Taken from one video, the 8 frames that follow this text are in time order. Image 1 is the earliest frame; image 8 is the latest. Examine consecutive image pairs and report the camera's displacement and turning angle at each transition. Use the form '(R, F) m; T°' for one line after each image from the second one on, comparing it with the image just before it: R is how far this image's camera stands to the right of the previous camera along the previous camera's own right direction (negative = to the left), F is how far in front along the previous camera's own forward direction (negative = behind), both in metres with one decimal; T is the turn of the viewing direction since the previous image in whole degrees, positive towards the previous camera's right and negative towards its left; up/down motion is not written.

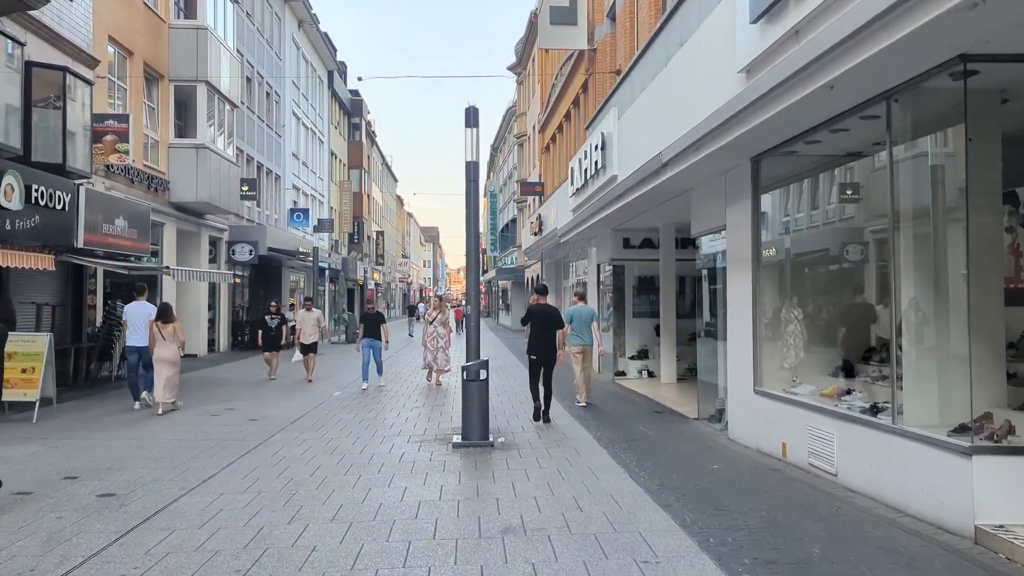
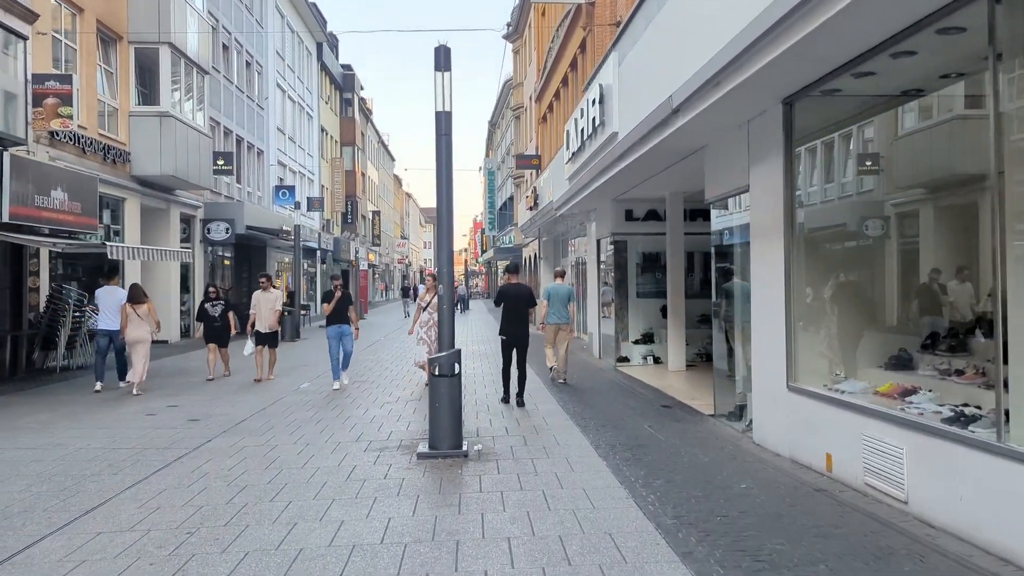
(+0.2, +1.6) m; 0°
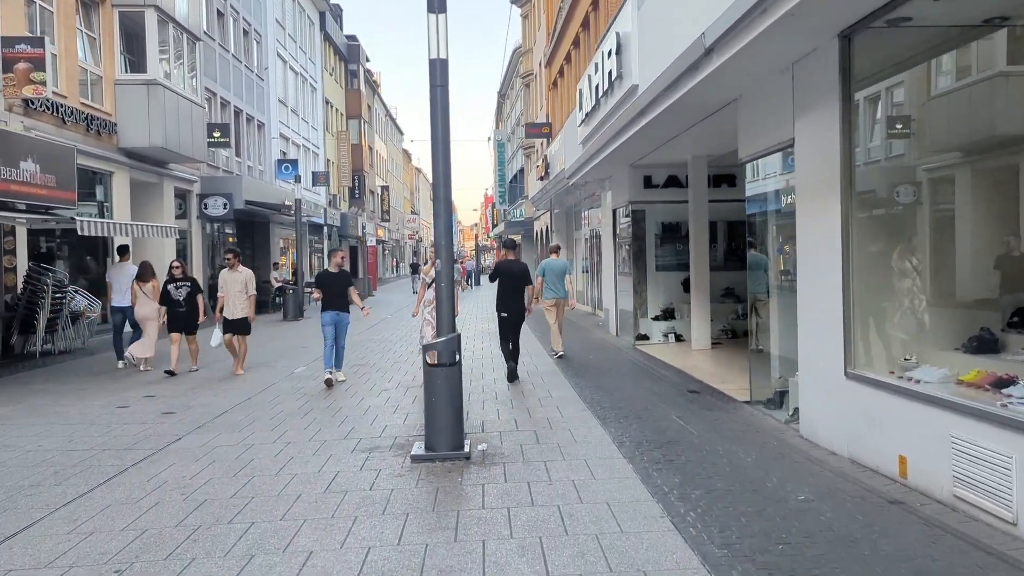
(0.0, +1.0) m; -1°
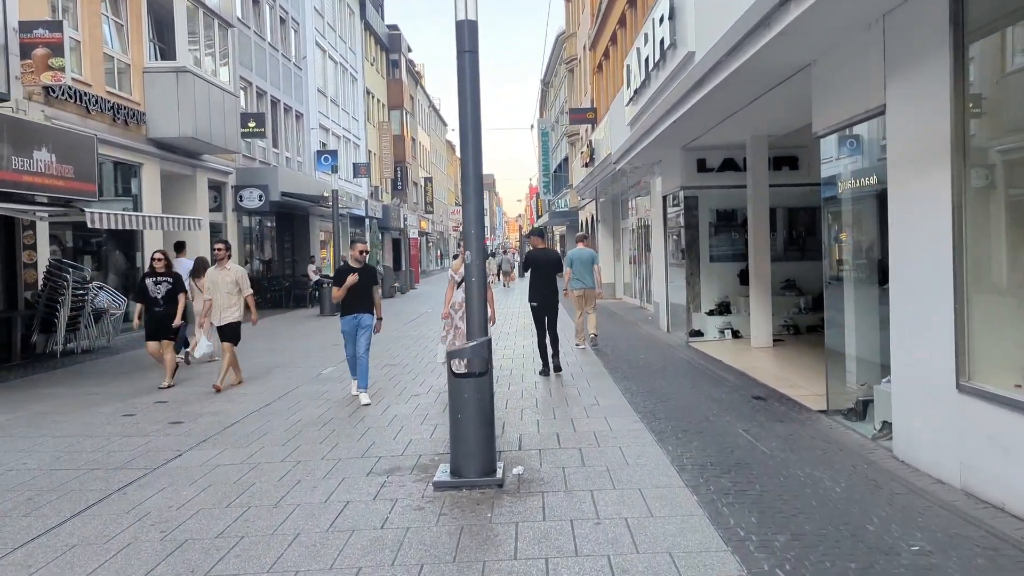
(0.0, +0.9) m; -3°
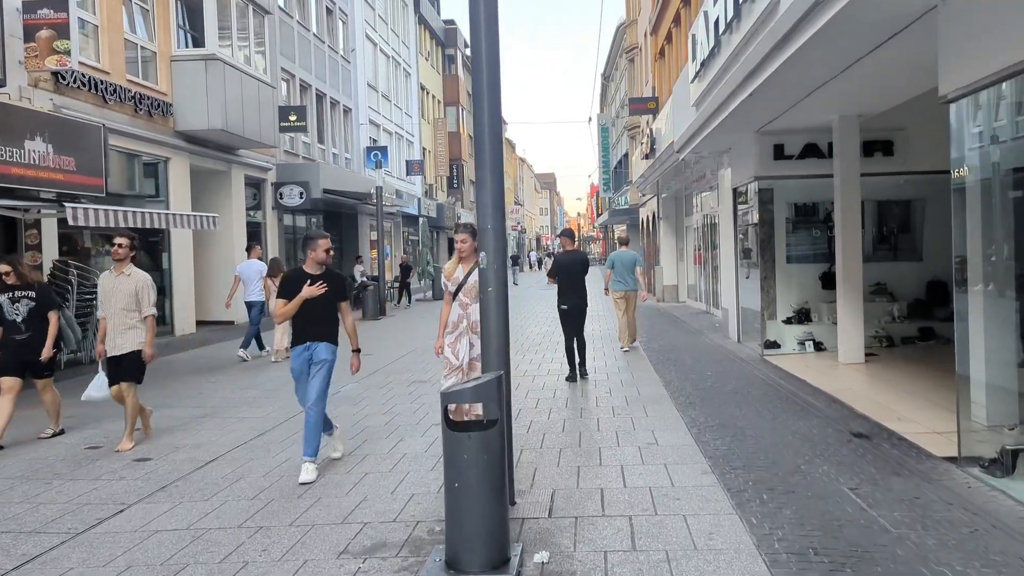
(+0.2, +1.5) m; -4°
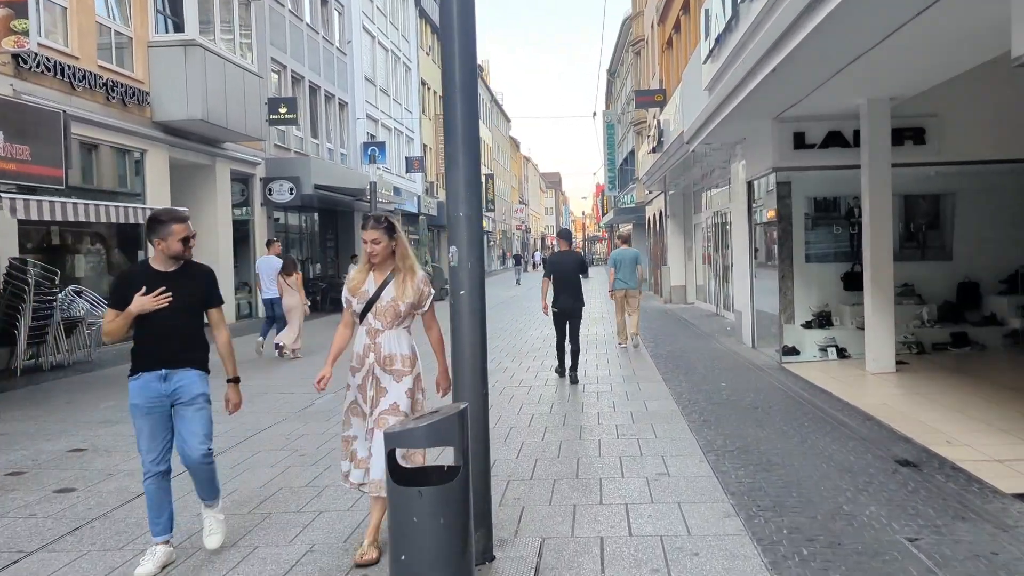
(+0.1, +0.9) m; 0°
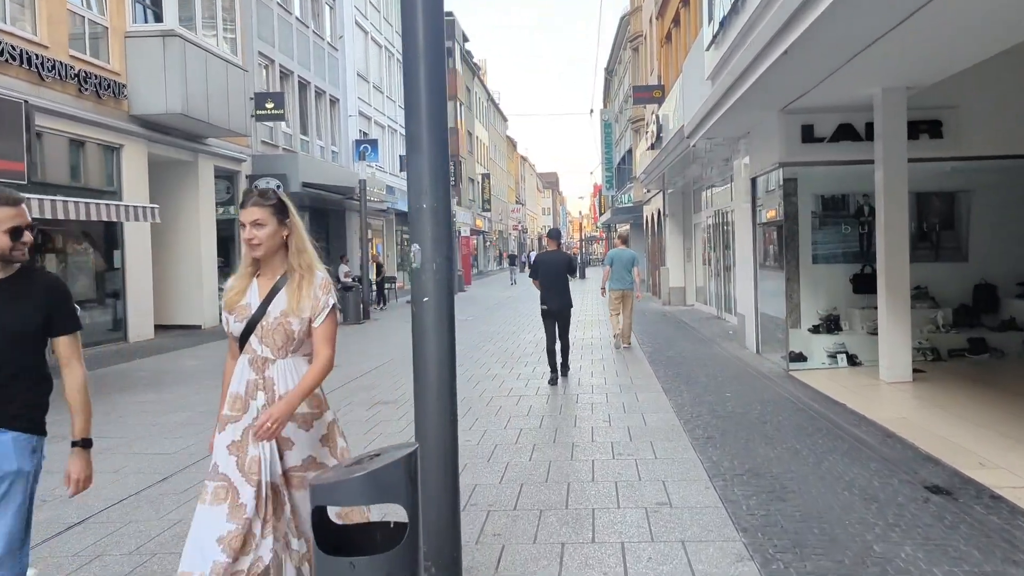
(+0.1, +0.6) m; 0°
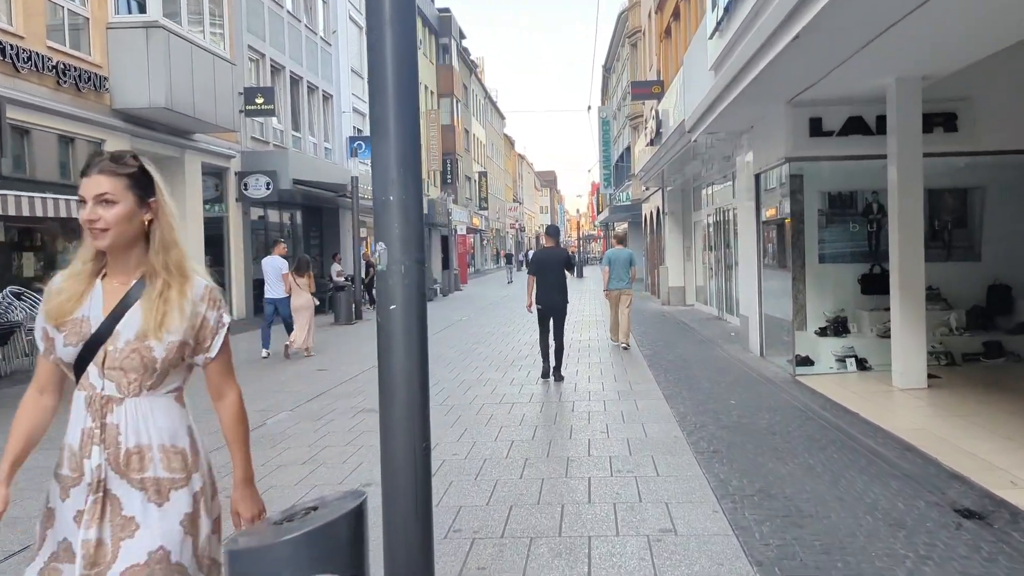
(0.0, +0.5) m; 0°
